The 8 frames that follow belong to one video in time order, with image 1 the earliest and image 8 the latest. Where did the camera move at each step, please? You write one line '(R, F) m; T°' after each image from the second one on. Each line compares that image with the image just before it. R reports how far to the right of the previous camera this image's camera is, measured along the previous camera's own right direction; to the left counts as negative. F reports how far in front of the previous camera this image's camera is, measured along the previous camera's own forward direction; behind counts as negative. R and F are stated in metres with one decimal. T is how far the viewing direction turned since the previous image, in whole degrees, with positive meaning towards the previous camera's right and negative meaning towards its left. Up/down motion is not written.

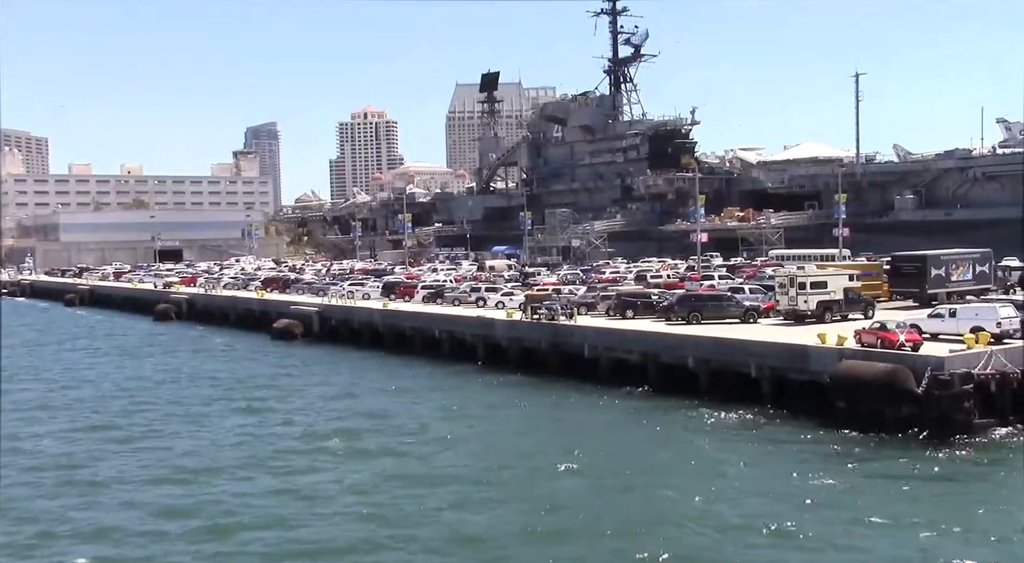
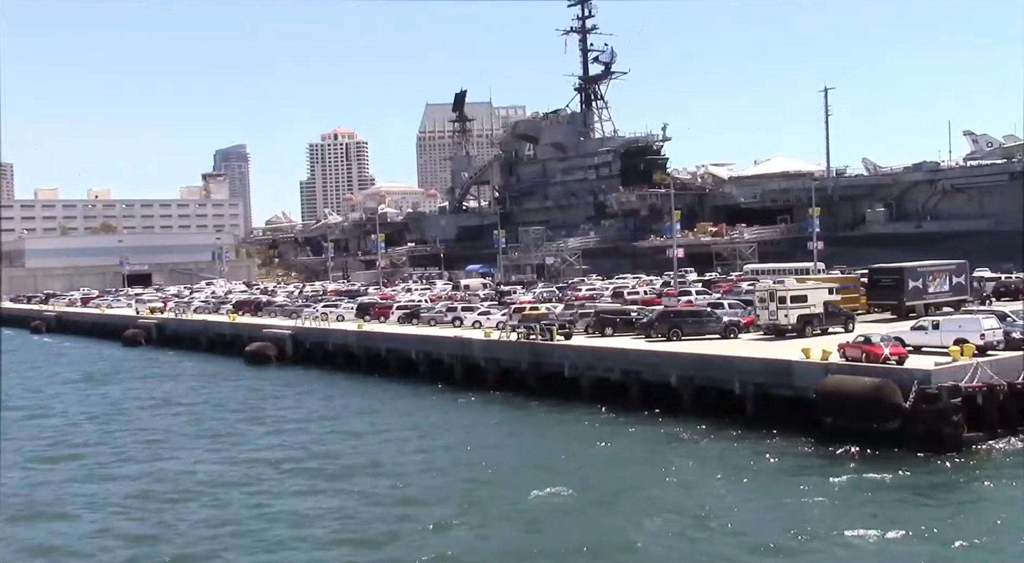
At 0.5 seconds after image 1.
(-0.1, +0.4) m; +1°
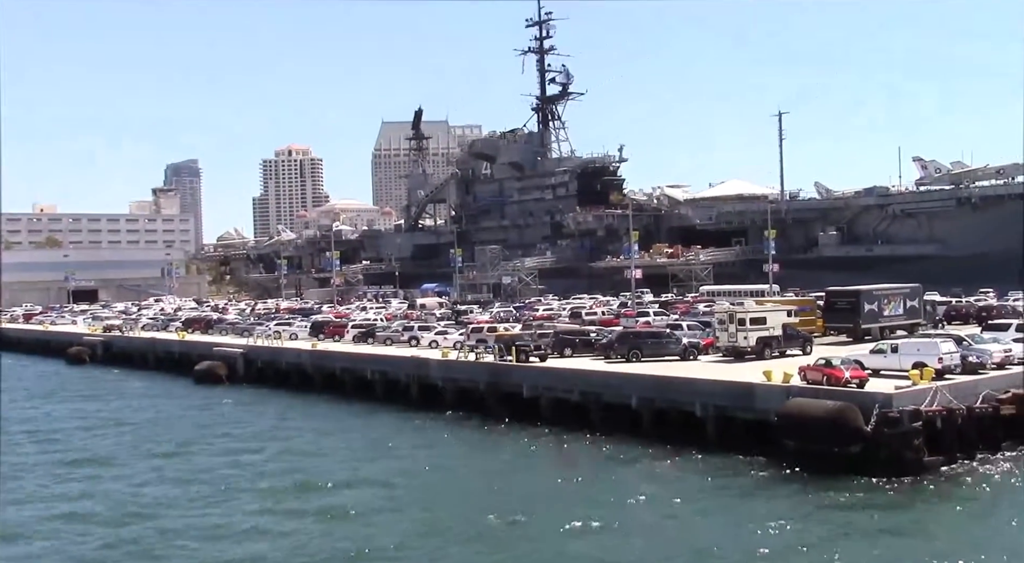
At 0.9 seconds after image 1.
(-0.1, +0.2) m; +2°
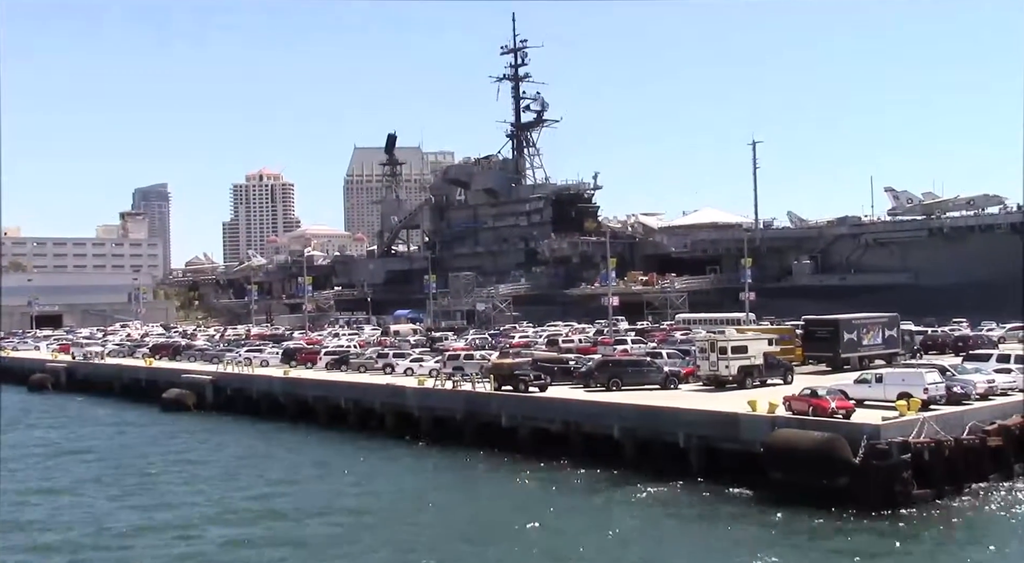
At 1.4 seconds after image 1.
(-0.2, +0.4) m; +1°
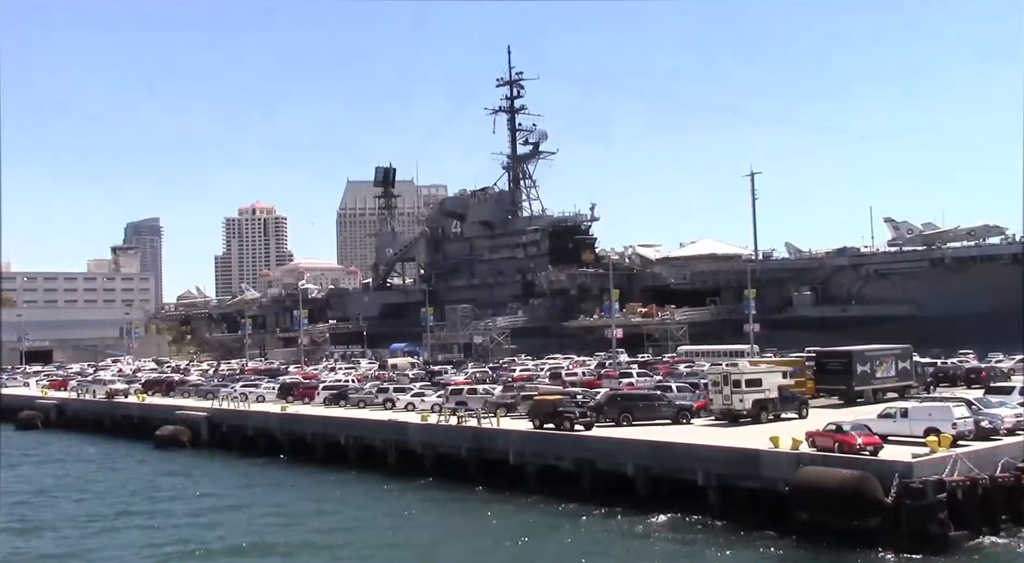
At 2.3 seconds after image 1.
(-0.3, +0.8) m; 0°
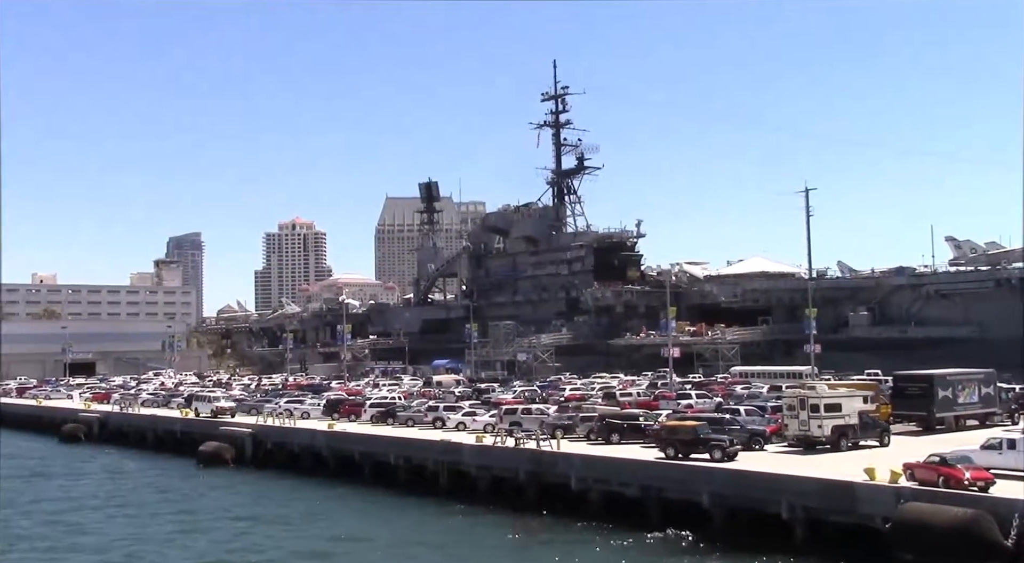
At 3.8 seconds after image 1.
(-0.6, +1.5) m; -2°
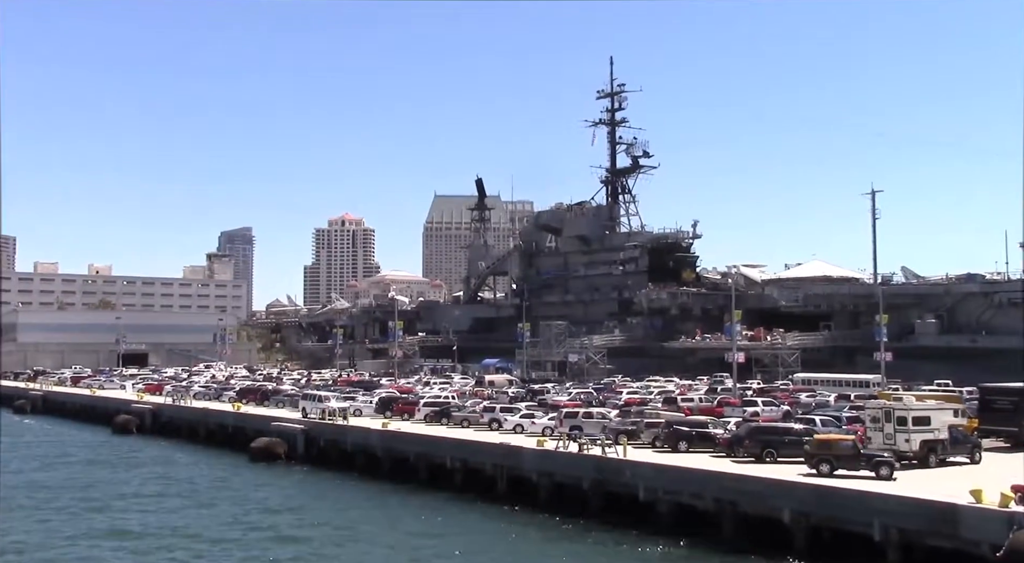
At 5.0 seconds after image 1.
(-0.5, +1.3) m; -2°
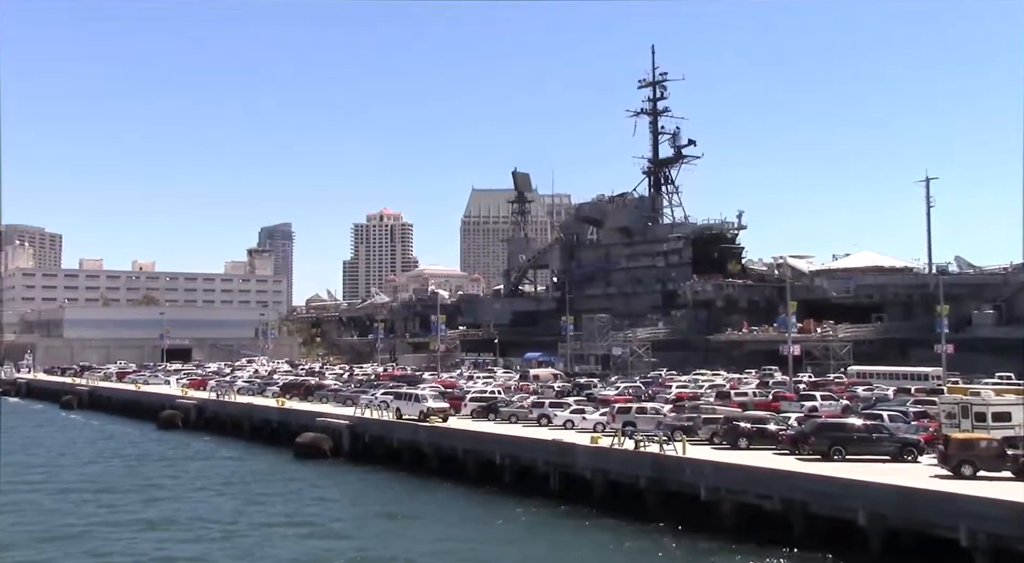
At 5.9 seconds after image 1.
(-0.3, +1.1) m; -2°
